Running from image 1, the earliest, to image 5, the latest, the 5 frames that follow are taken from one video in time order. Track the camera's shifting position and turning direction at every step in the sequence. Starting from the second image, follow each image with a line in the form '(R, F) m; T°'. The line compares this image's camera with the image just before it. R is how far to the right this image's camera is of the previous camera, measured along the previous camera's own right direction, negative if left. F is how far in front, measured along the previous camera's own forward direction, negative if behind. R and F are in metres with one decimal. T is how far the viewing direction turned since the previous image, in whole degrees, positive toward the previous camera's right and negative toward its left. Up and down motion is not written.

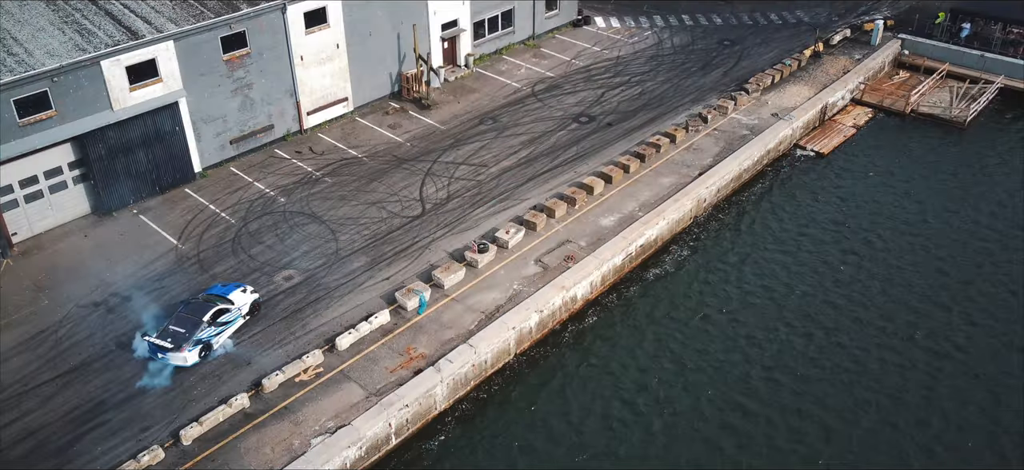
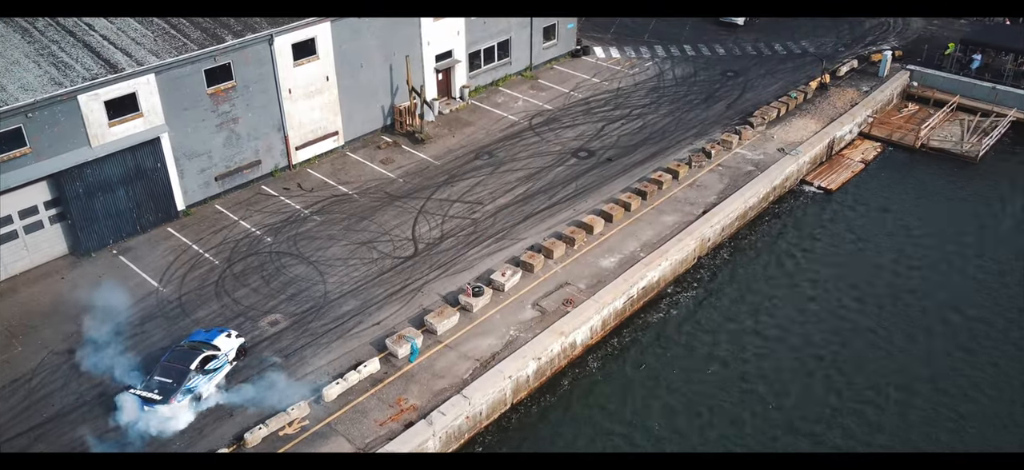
(0.0, +1.5) m; 0°
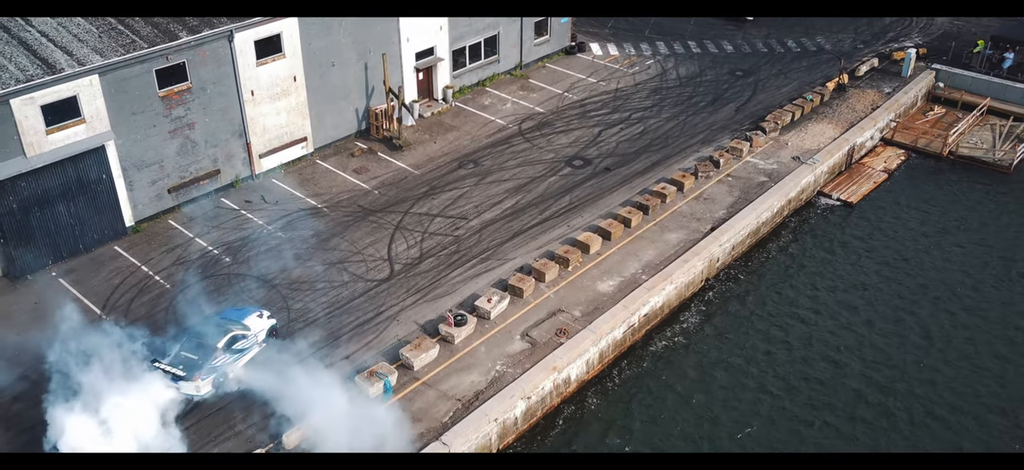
(+0.2, +3.7) m; 0°
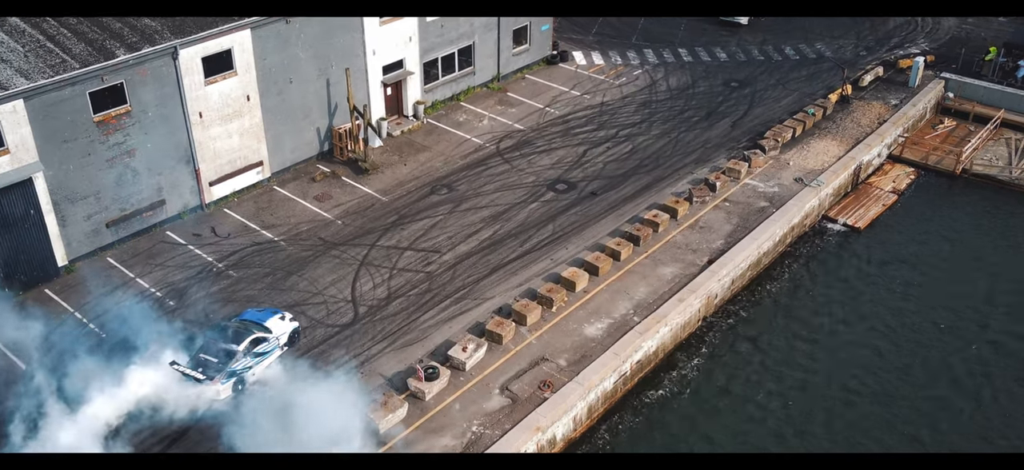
(+0.1, +3.1) m; +1°
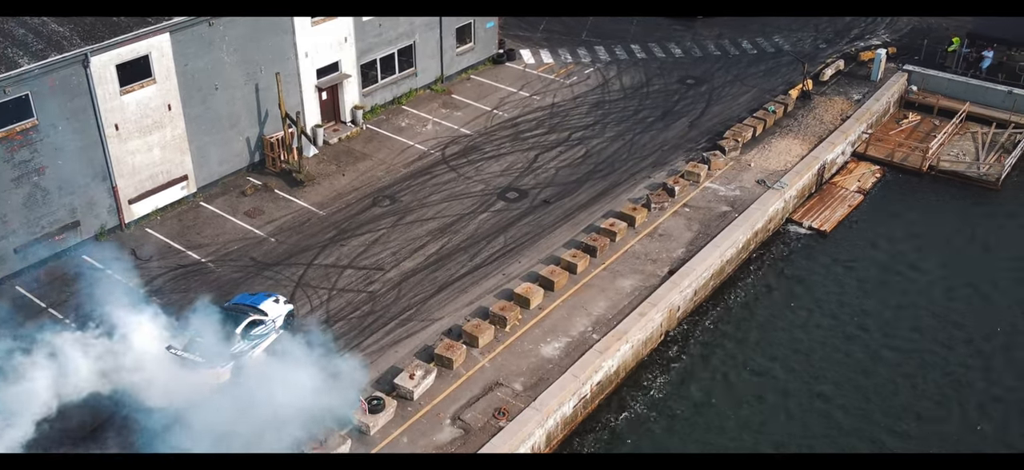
(+0.1, +2.1) m; +3°
